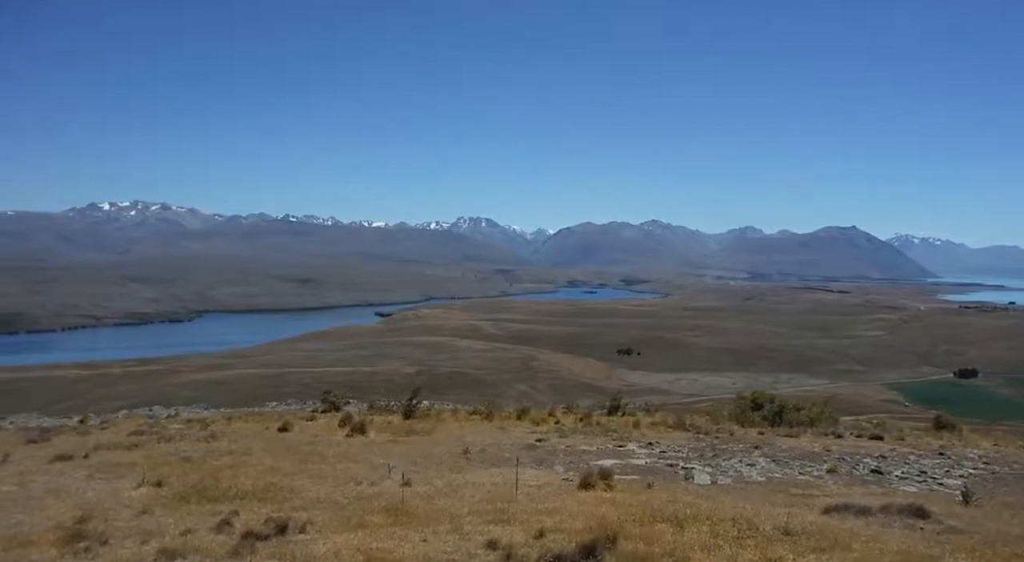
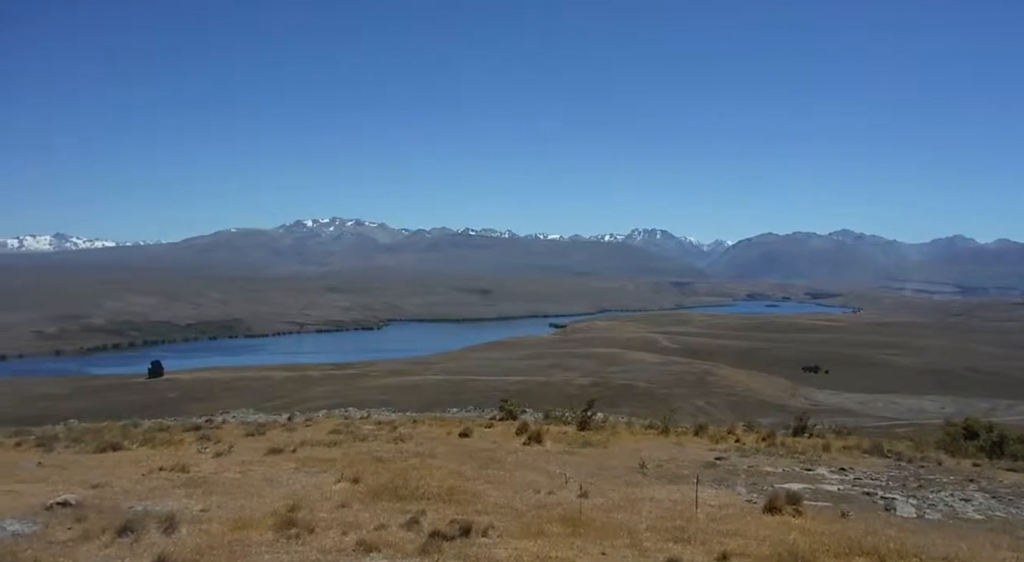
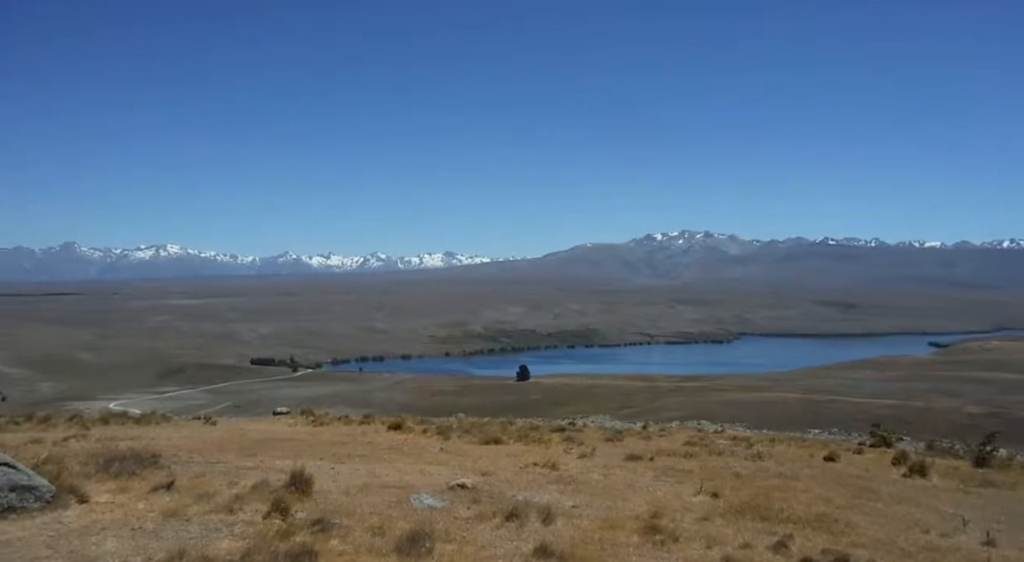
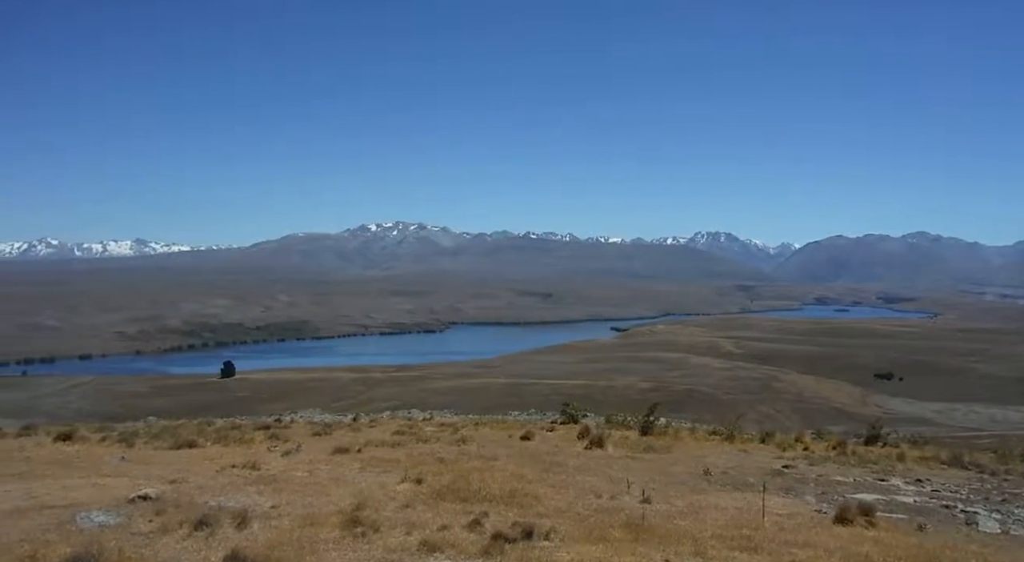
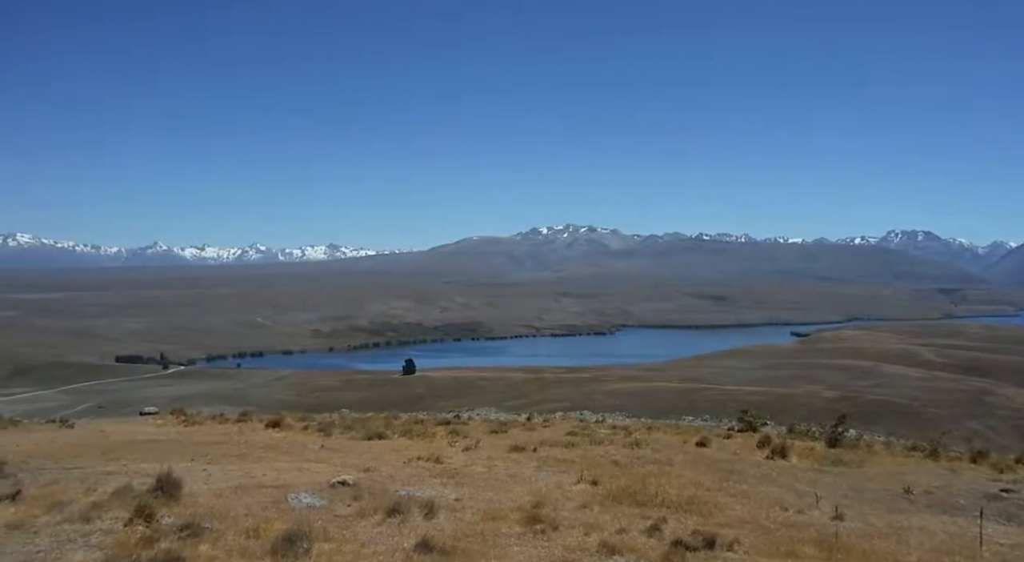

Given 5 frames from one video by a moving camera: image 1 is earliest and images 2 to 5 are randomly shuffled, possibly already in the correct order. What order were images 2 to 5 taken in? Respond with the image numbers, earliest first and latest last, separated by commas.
2, 4, 5, 3
